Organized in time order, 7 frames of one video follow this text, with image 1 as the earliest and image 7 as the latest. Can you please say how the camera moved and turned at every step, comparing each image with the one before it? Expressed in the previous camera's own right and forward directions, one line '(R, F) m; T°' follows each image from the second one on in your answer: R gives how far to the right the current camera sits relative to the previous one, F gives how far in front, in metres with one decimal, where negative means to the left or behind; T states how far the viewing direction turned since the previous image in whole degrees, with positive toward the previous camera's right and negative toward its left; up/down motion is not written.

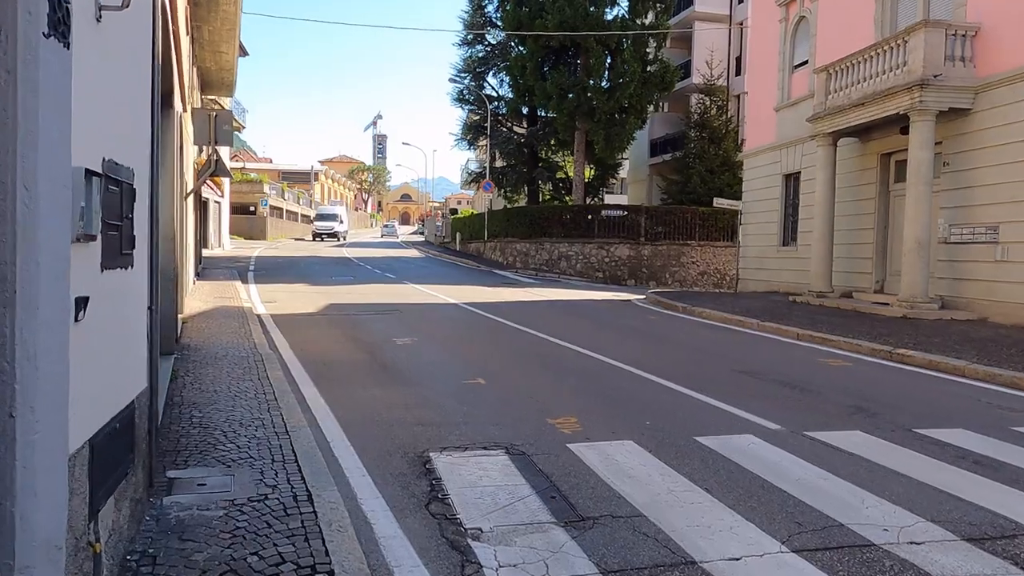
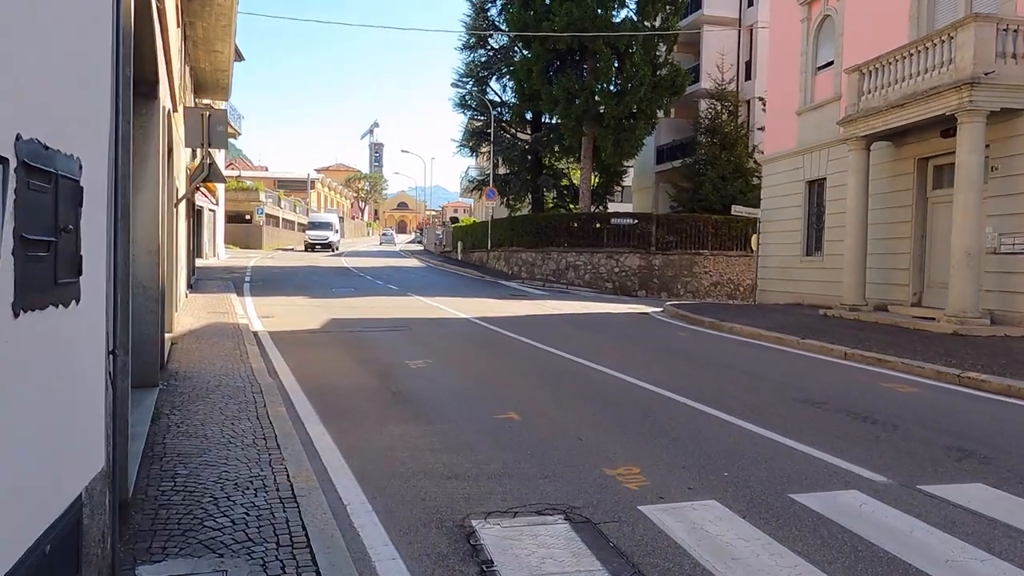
(-0.4, +1.1) m; 0°
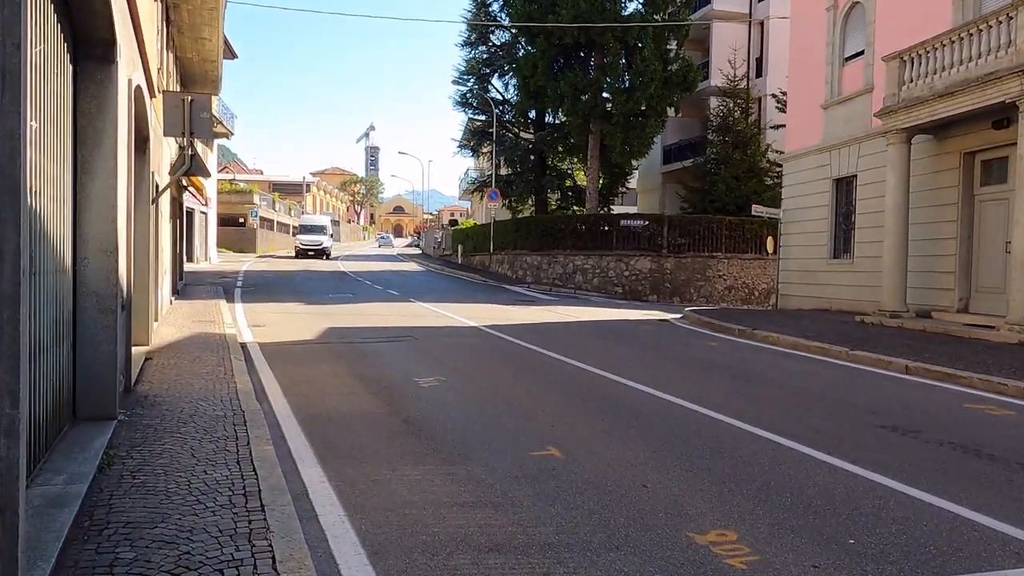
(-0.3, +1.3) m; 0°
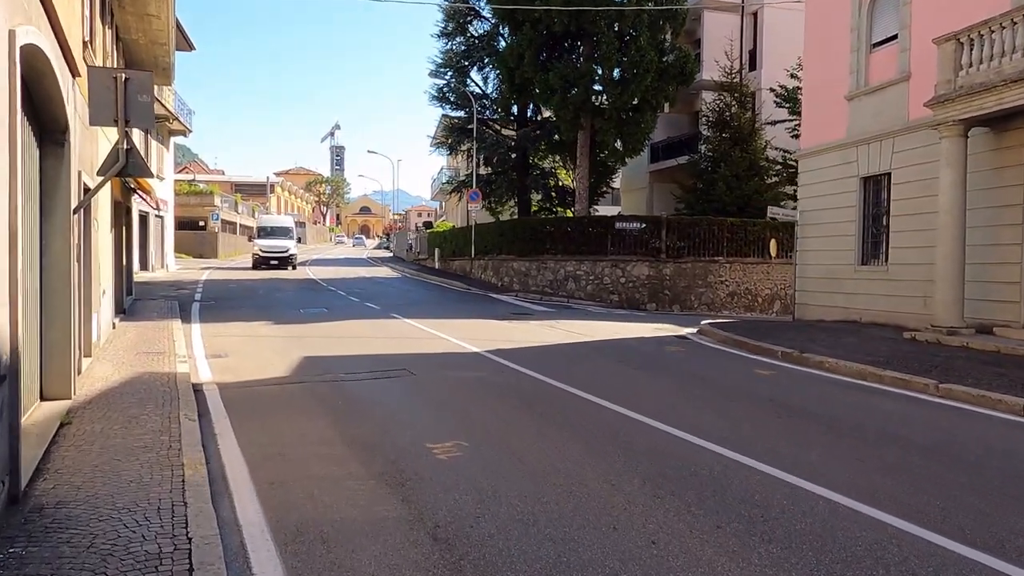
(-0.7, +2.2) m; +2°
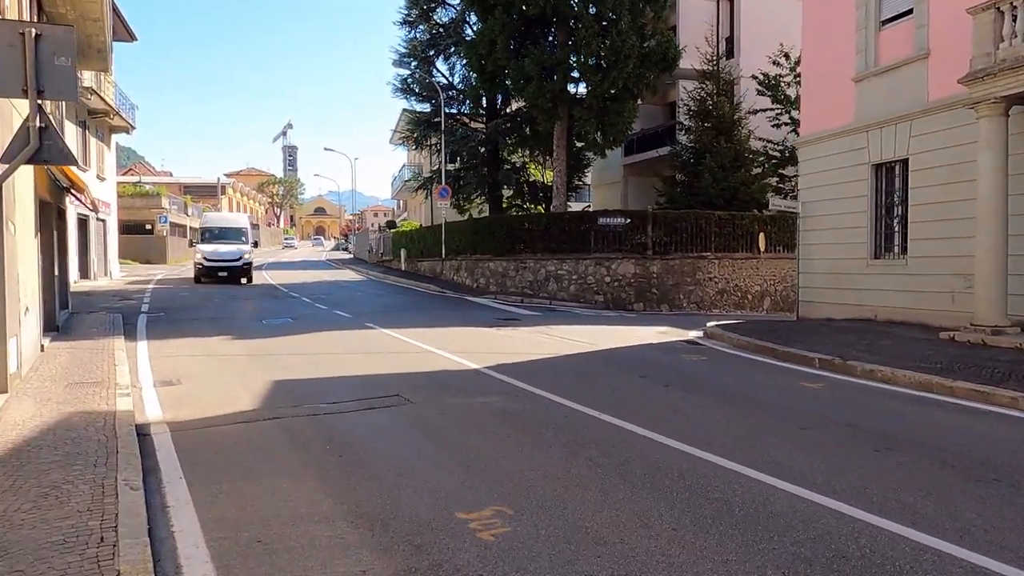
(-0.6, +1.7) m; +3°
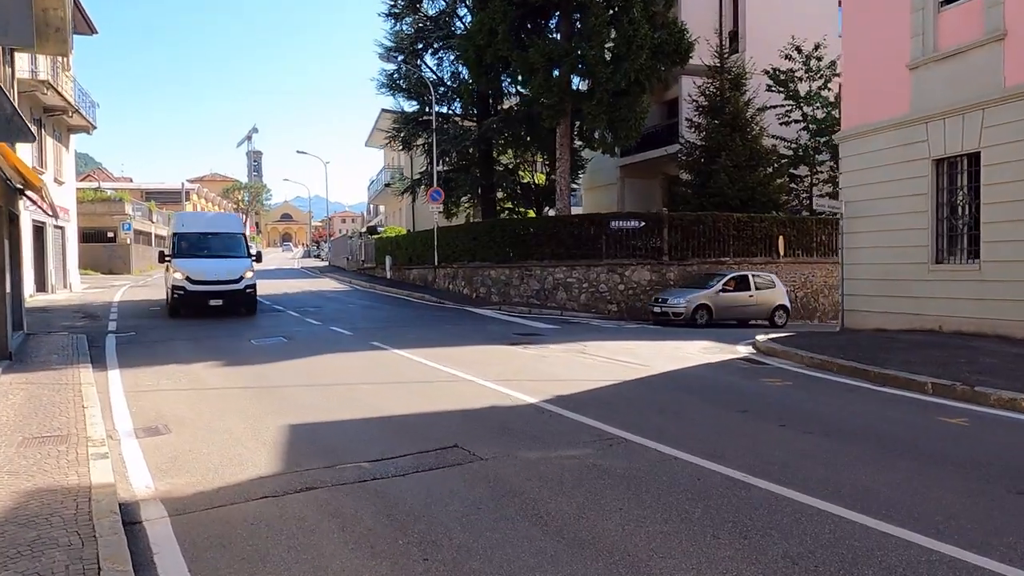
(-1.1, +1.9) m; +2°
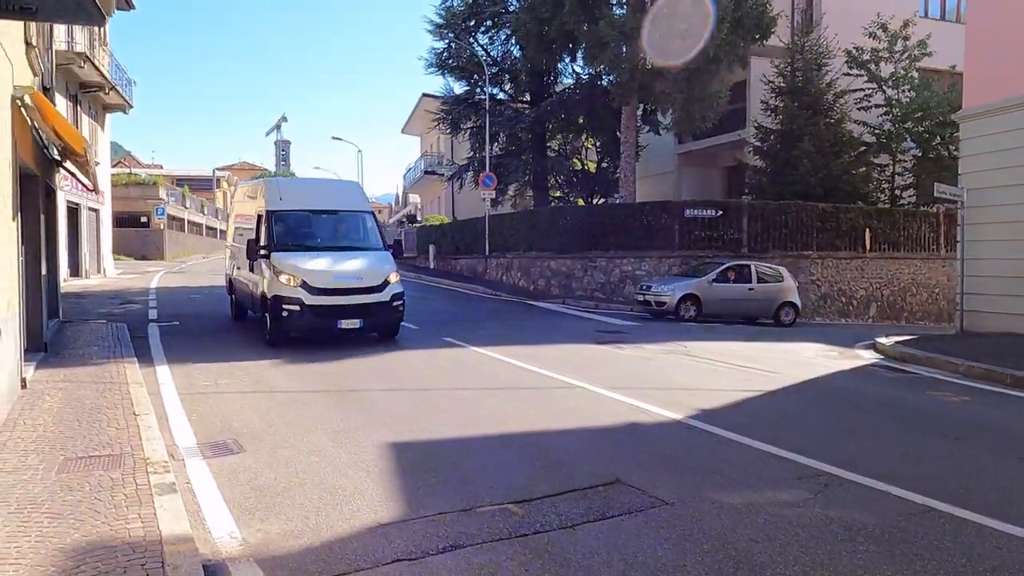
(-1.2, +1.6) m; -2°
